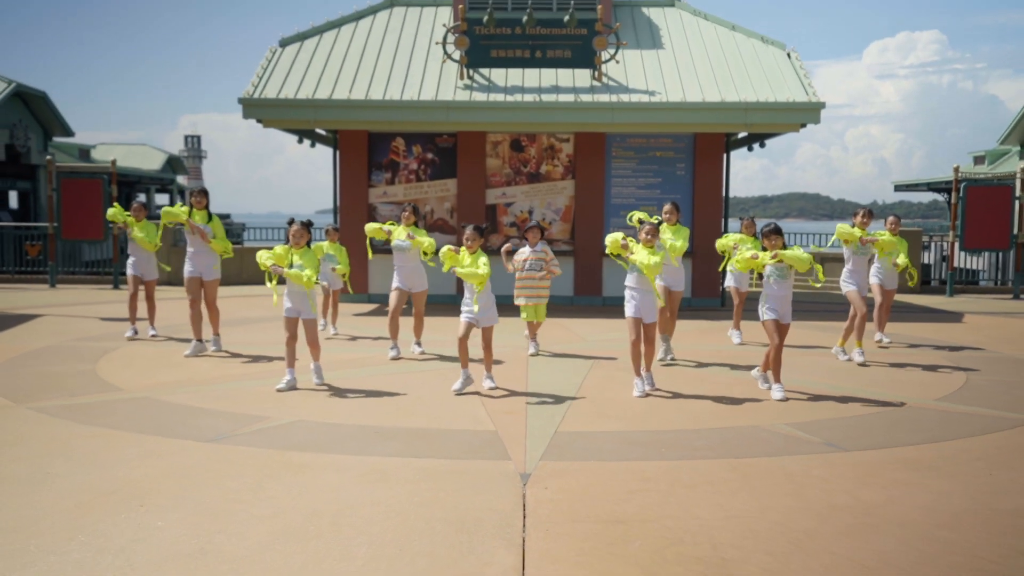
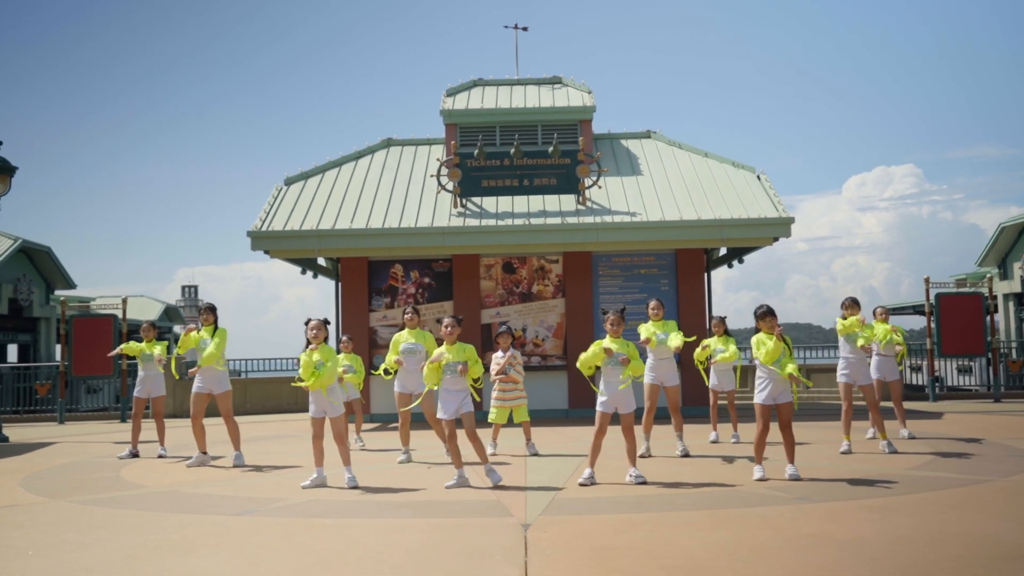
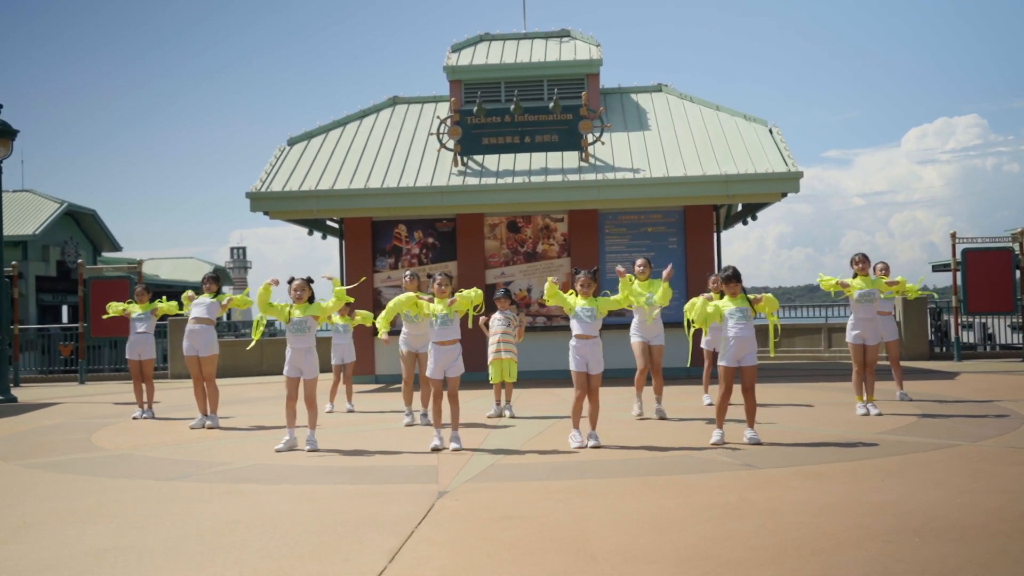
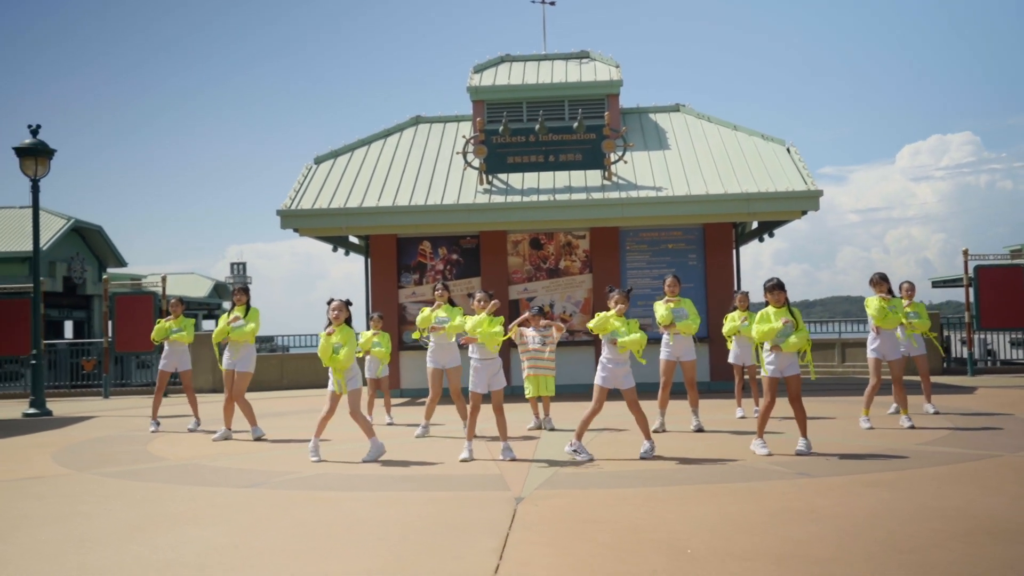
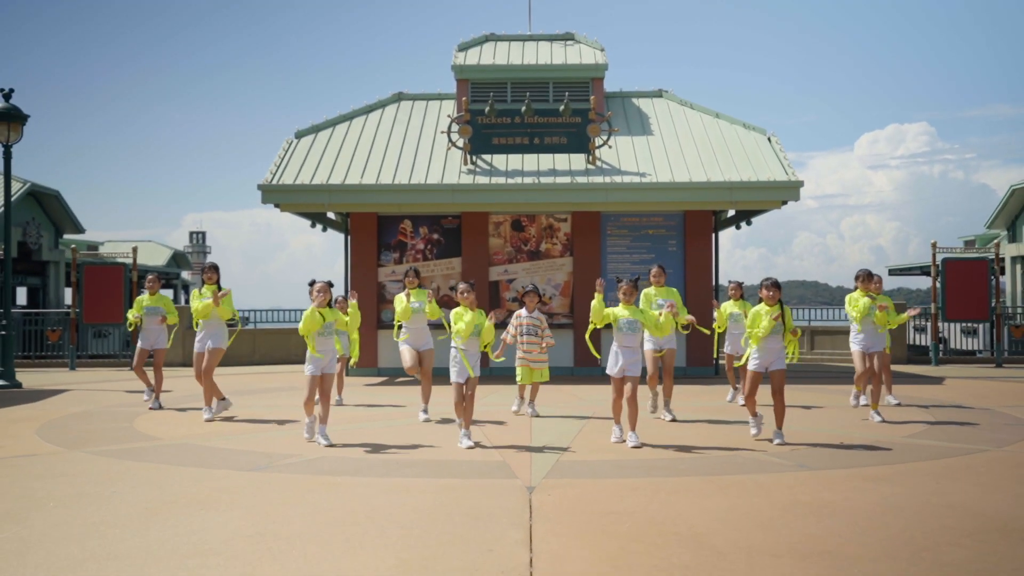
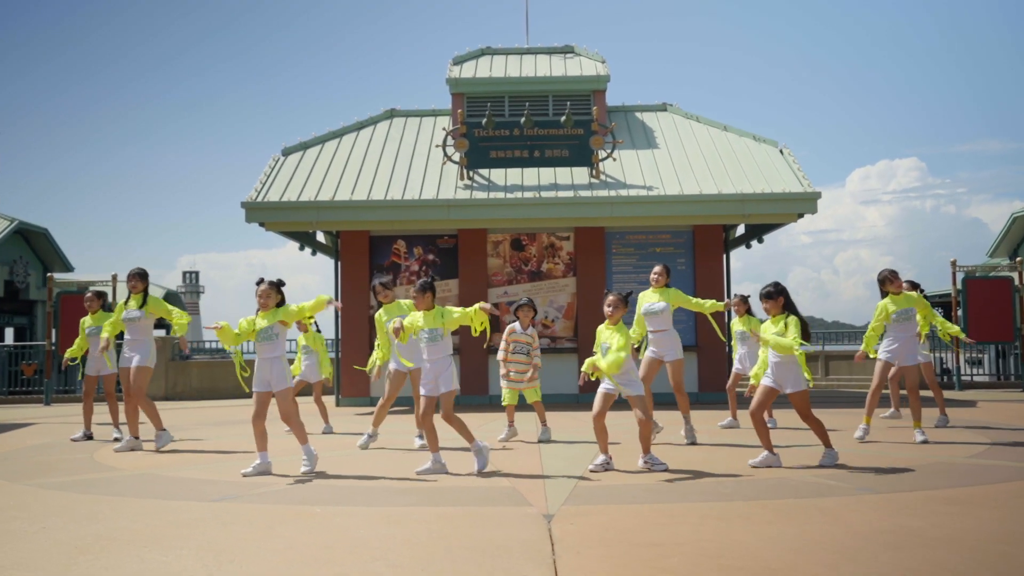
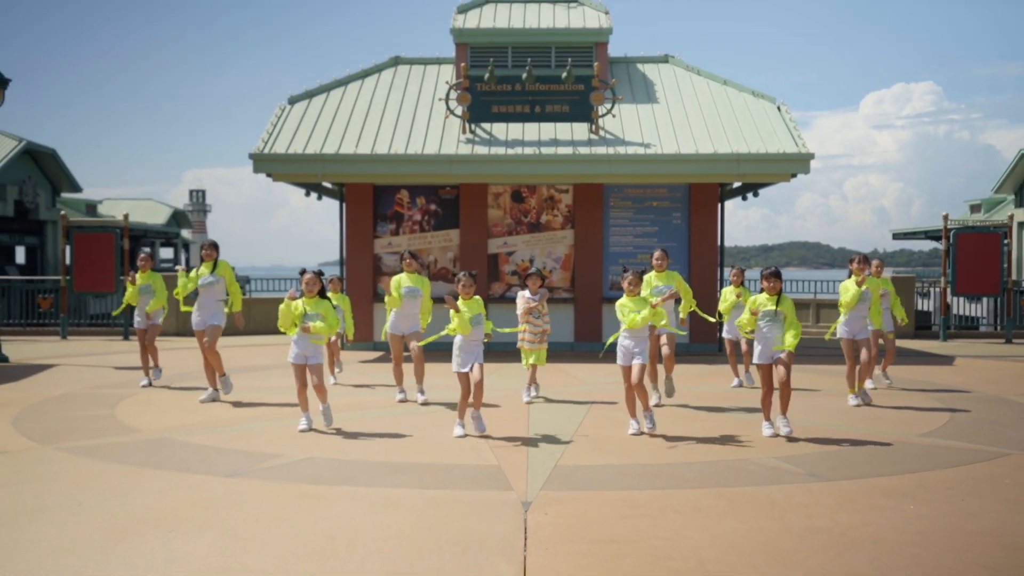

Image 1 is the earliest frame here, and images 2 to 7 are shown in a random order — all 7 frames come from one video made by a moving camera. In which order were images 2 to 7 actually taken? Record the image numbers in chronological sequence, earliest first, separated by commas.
7, 5, 6, 2, 4, 3
